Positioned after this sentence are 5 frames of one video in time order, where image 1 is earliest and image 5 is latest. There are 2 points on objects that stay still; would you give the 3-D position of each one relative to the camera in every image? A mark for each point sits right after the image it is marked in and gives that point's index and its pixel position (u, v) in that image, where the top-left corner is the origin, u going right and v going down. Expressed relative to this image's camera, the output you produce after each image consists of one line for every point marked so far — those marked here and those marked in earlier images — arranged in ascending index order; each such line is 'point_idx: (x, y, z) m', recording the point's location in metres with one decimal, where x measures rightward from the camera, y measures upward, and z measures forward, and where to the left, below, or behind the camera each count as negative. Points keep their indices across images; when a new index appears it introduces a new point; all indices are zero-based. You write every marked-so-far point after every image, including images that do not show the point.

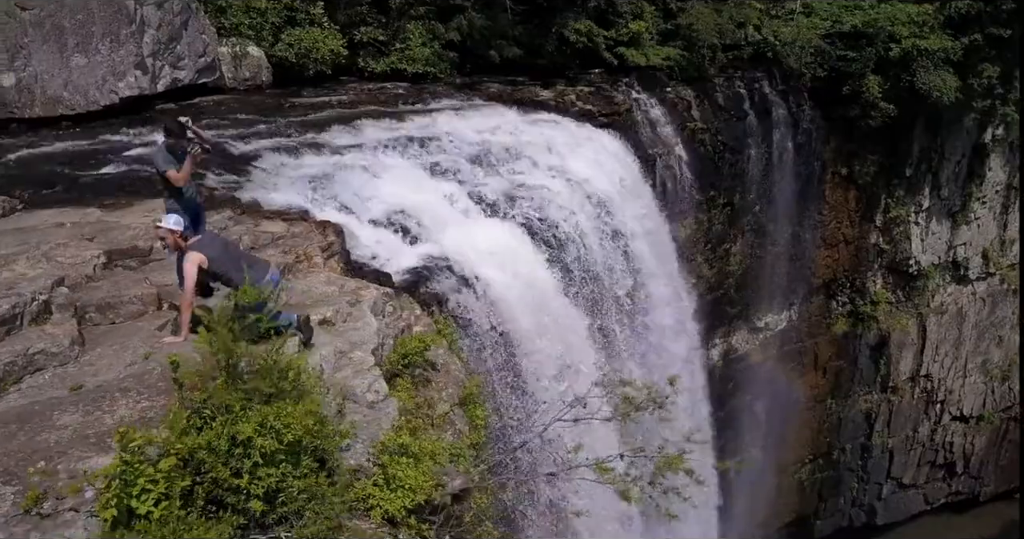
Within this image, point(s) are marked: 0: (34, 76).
0: (-3.5, +1.4, +6.3) m
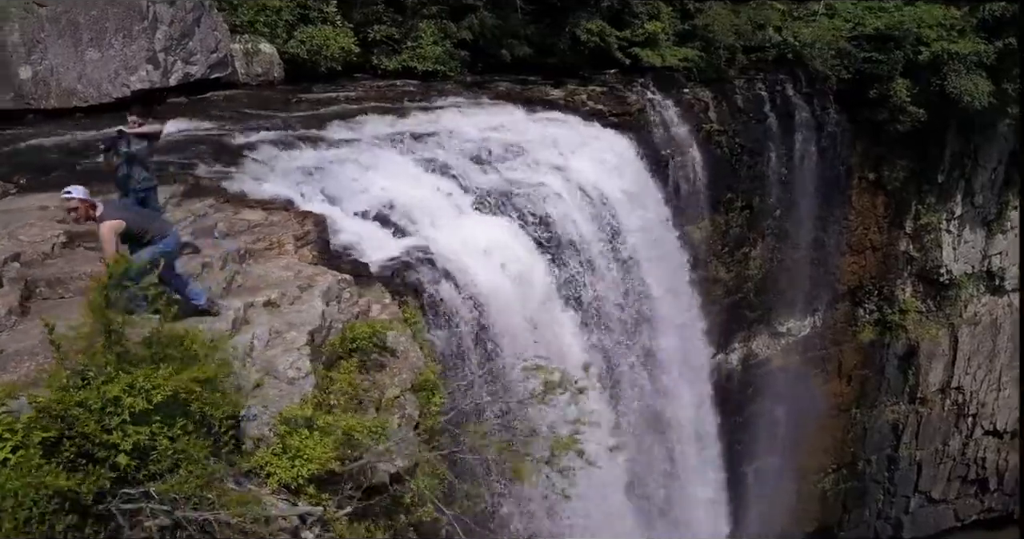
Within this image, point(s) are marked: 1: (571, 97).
0: (-3.6, +1.6, +6.6) m
1: (+0.6, +1.9, +9.5) m
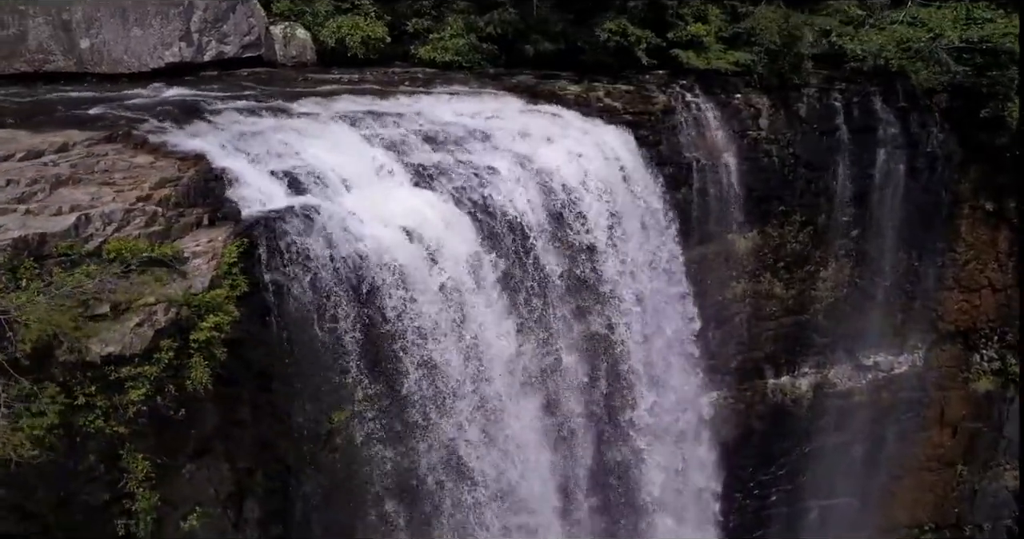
0: (-4.0, +2.2, +8.4) m
1: (+0.9, +2.1, +9.9) m
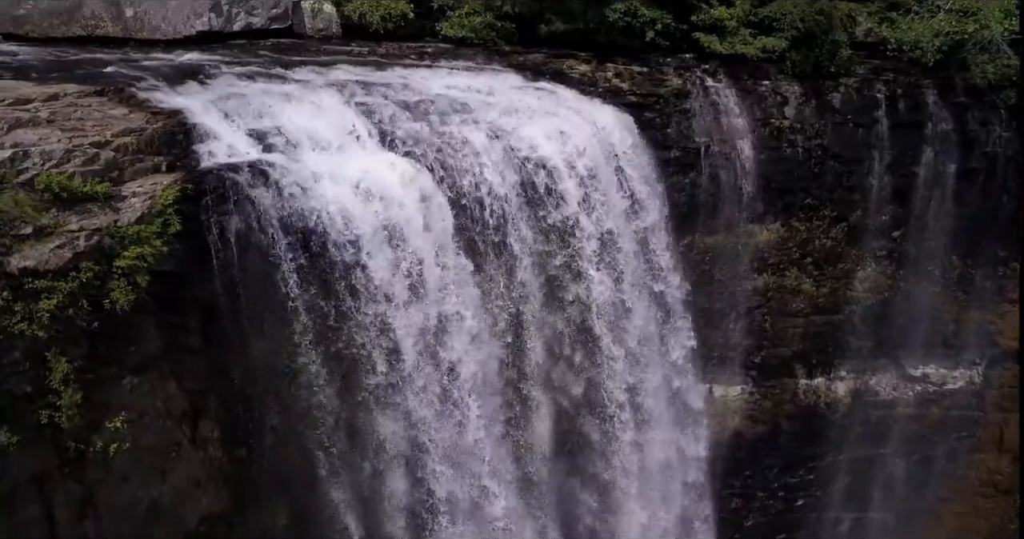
0: (-4.1, +2.9, +9.5) m
1: (+1.0, +2.3, +10.0) m
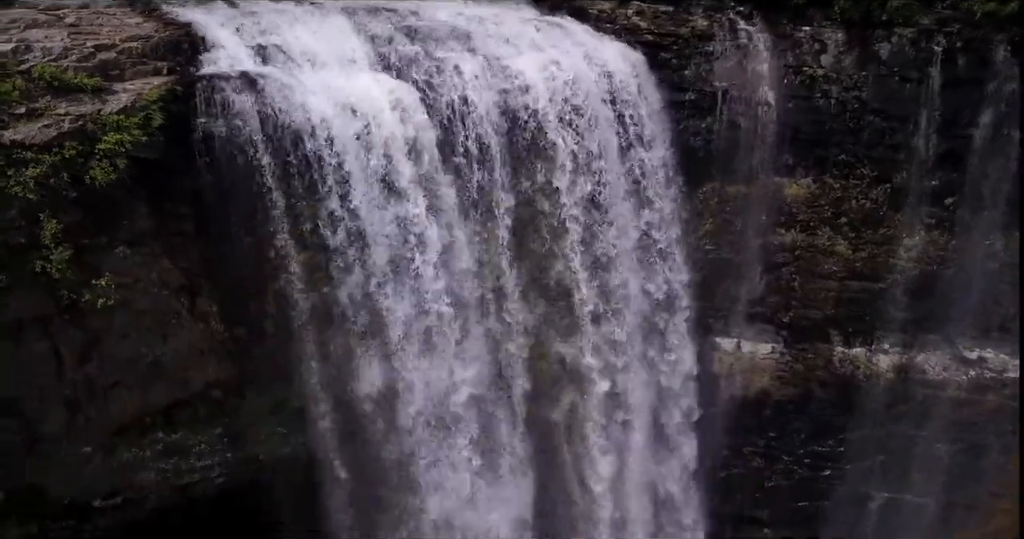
0: (-3.7, +4.2, +10.7) m
1: (+1.3, +3.1, +10.1) m
